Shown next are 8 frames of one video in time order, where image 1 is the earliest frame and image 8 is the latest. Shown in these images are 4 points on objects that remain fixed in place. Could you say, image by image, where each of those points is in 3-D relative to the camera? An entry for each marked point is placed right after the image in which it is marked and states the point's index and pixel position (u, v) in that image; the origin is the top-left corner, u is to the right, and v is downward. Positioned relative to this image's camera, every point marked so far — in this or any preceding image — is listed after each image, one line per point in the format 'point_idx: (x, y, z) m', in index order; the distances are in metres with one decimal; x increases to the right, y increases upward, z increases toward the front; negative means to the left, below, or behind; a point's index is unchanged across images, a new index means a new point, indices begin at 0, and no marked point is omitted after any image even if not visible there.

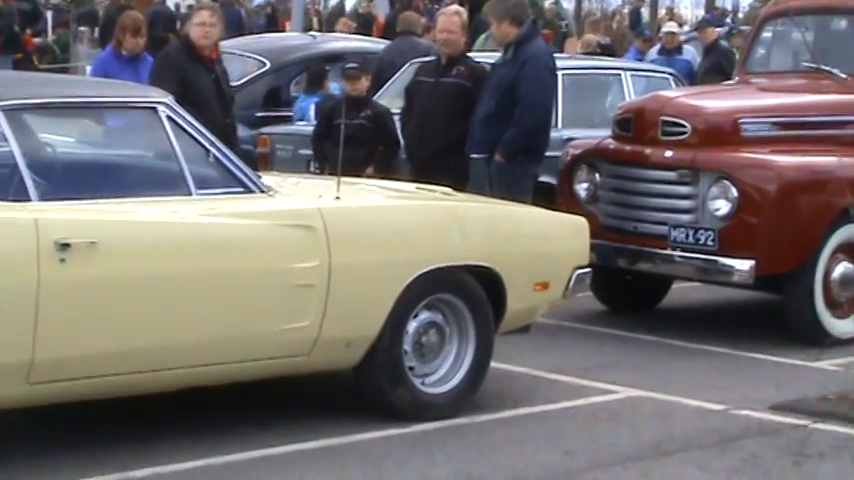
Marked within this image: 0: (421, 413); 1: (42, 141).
0: (0.0, -0.5, +5.4) m
1: (-1.1, +0.3, +4.5) m
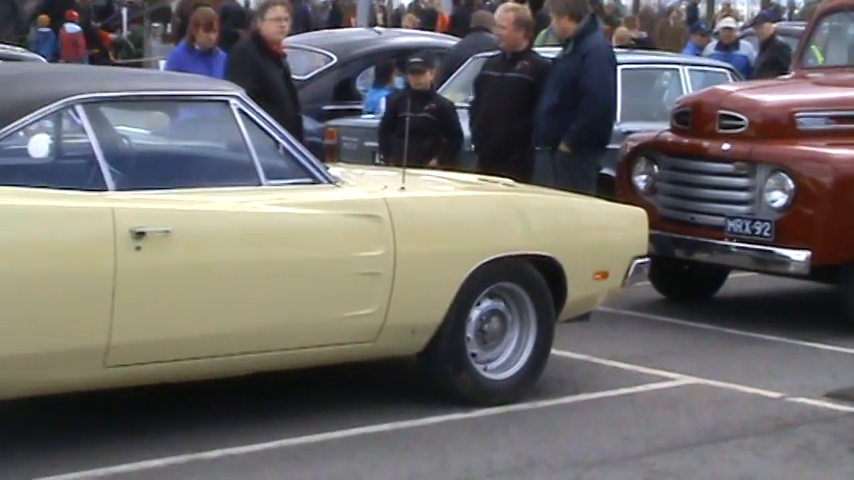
0: (+0.2, -0.5, +5.5) m
1: (-0.9, +0.3, +4.7) m
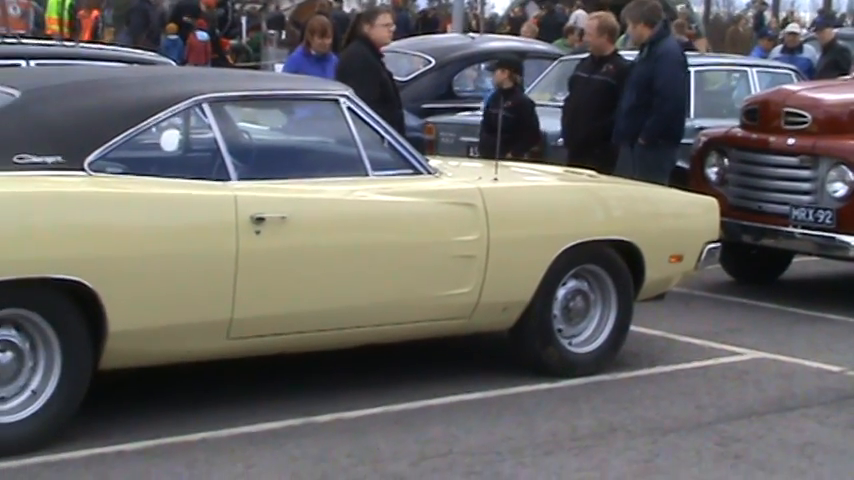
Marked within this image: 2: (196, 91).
0: (+0.6, -0.4, +6.0) m
1: (-0.6, +0.4, +5.2) m
2: (-0.7, +0.5, +5.2) m
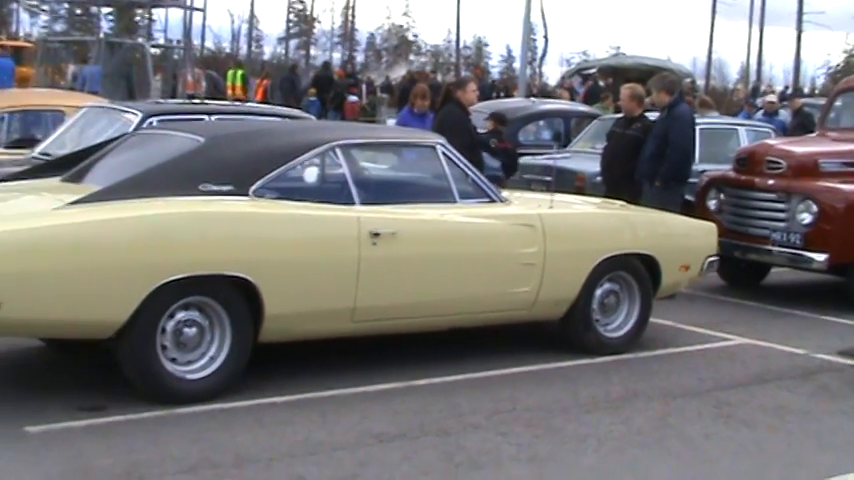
0: (+0.9, -0.5, +7.8) m
1: (-0.3, +0.3, +7.0) m
2: (-0.4, +0.5, +7.0) m
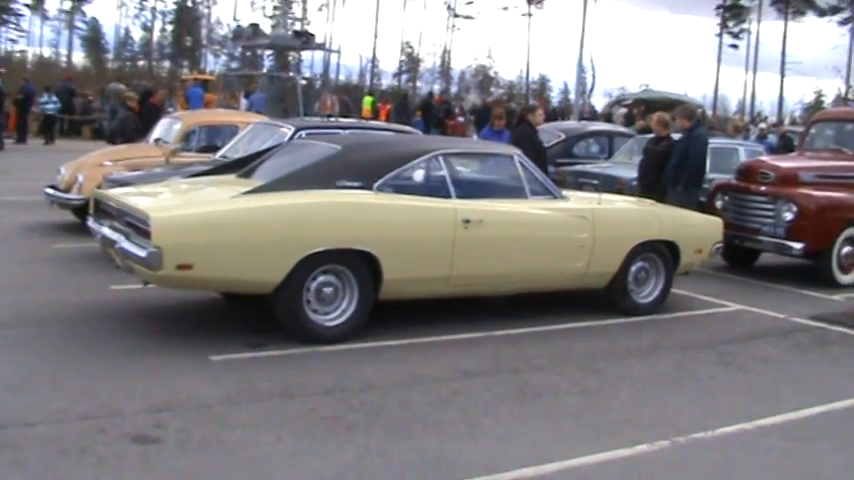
0: (+1.3, -0.5, +10.1) m
1: (+0.2, +0.4, +9.4) m
2: (0.0, +0.5, +9.4) m
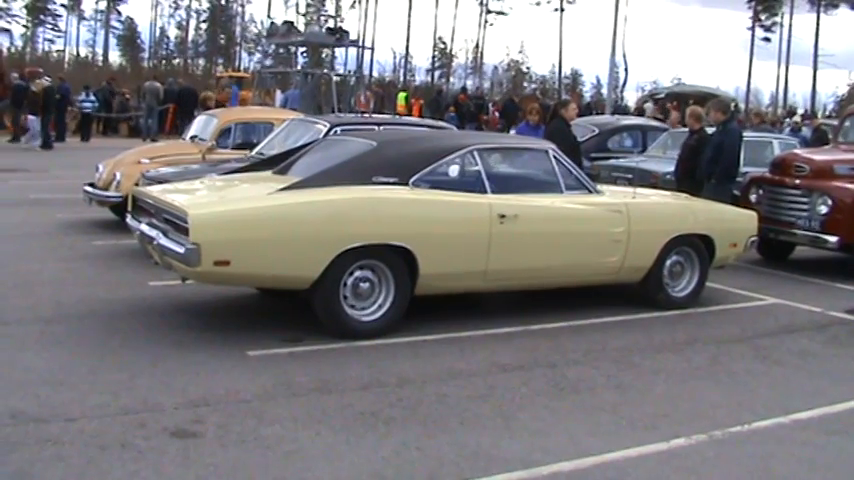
0: (+1.5, -0.4, +10.1) m
1: (+0.4, +0.4, +9.4) m
2: (+0.2, +0.6, +9.4) m
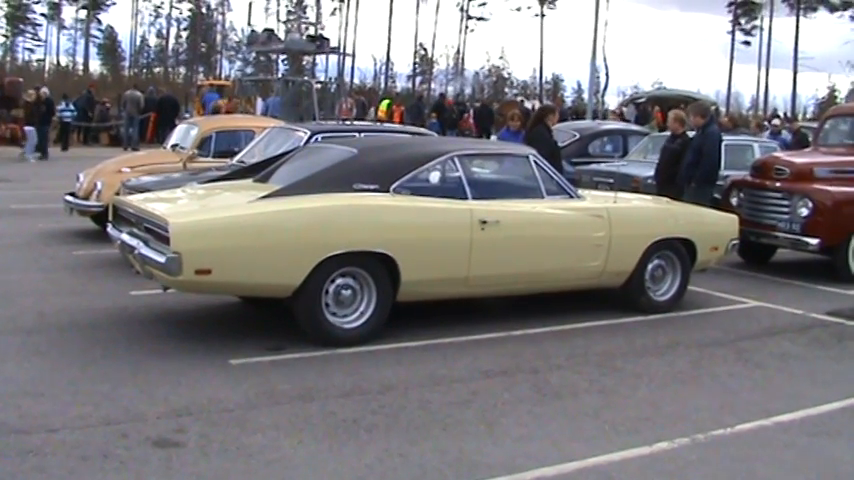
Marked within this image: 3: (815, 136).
0: (+1.4, -0.5, +10.1) m
1: (+0.3, +0.4, +9.4) m
2: (+0.1, +0.5, +9.4) m
3: (+3.4, +0.9, +14.1) m
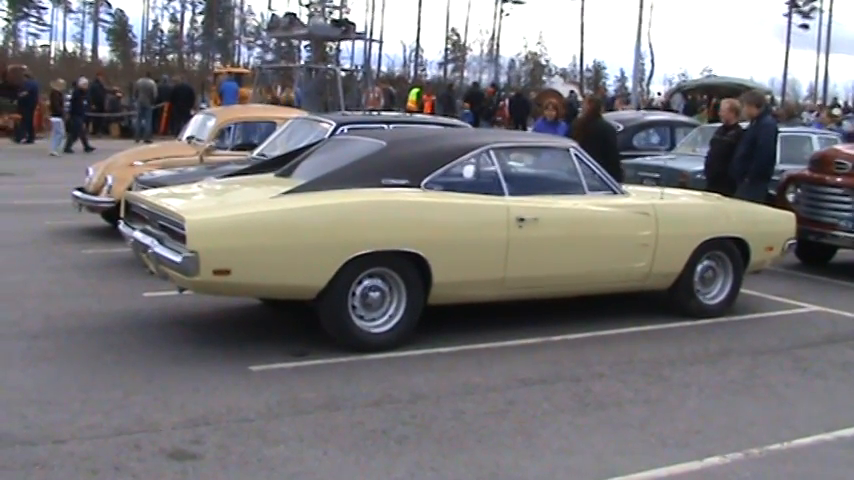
0: (+1.6, -0.4, +9.5) m
1: (+0.4, +0.4, +8.8) m
2: (+0.3, +0.5, +8.8) m
3: (+3.7, +0.9, +13.5) m
